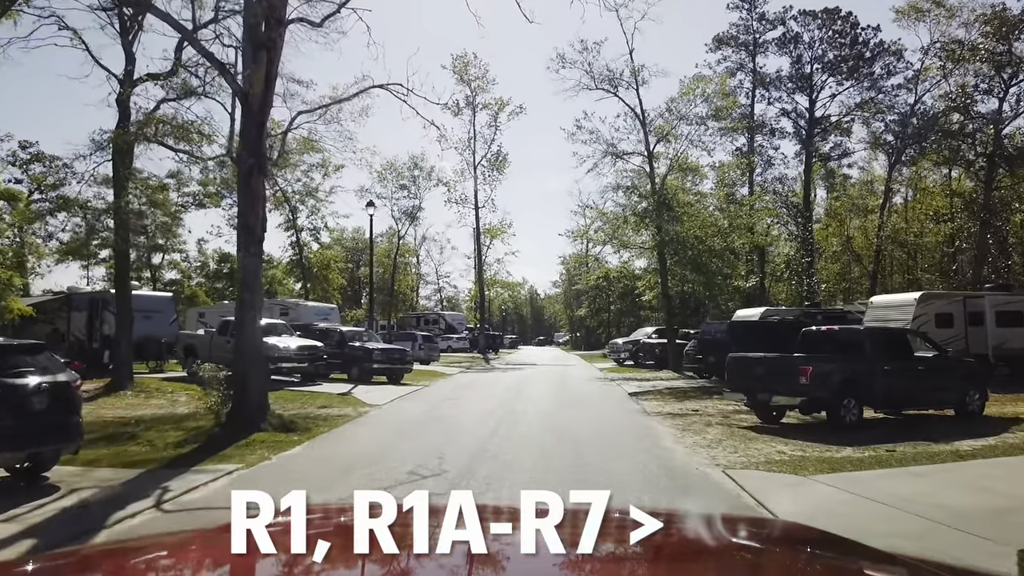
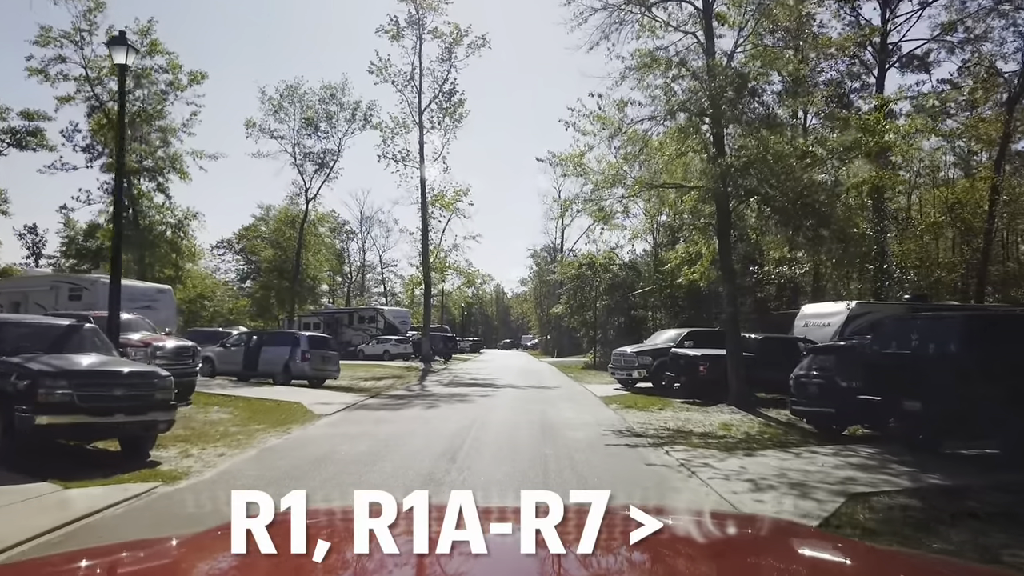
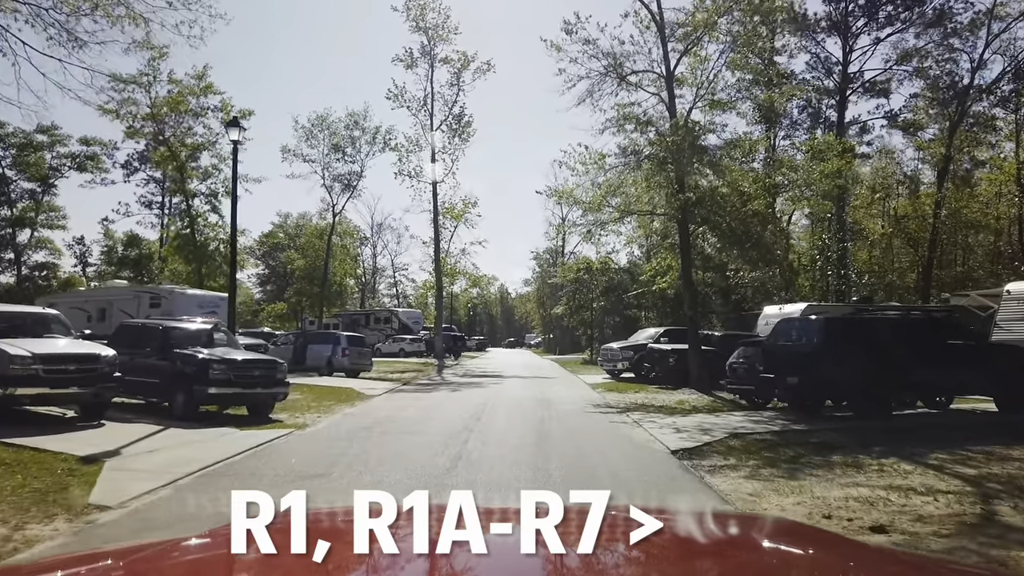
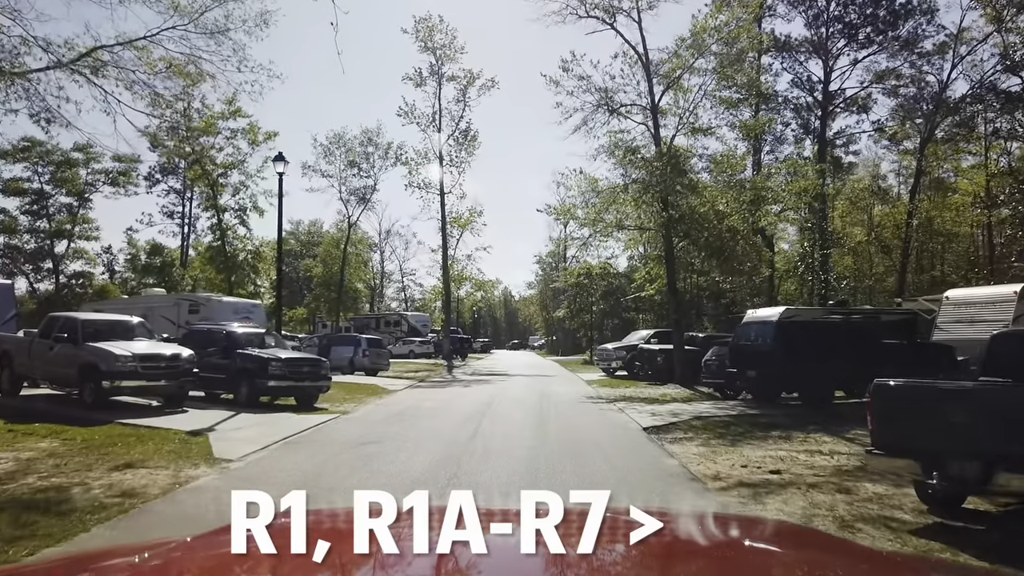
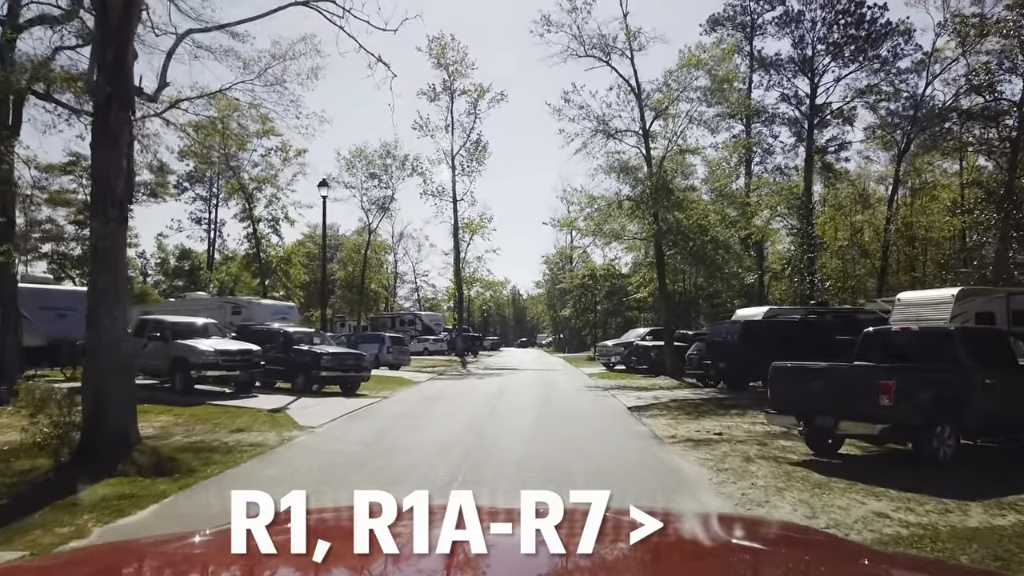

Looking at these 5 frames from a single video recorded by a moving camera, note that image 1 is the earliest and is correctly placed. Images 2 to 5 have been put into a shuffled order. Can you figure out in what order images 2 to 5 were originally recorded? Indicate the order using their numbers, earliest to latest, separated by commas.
5, 4, 3, 2
